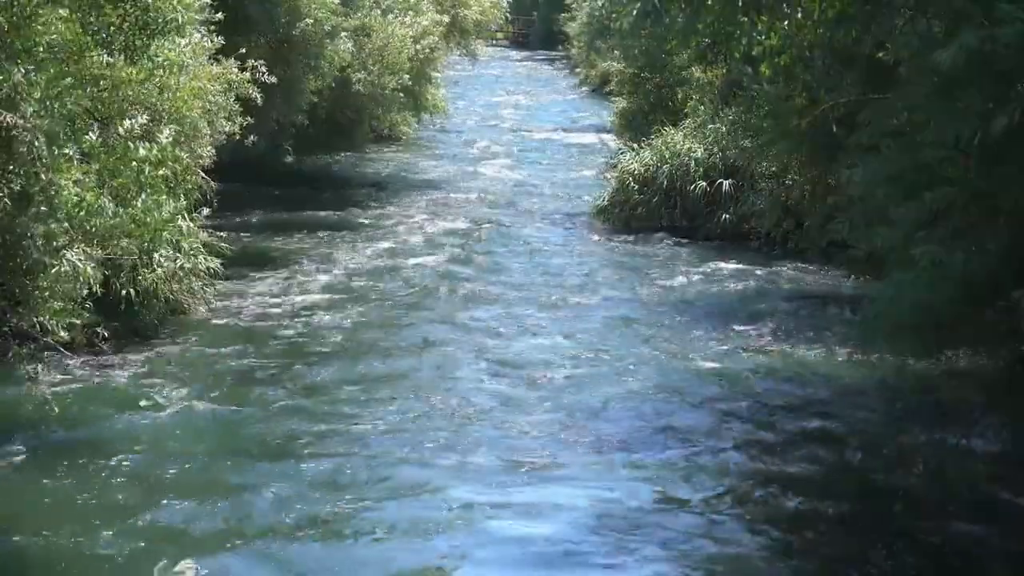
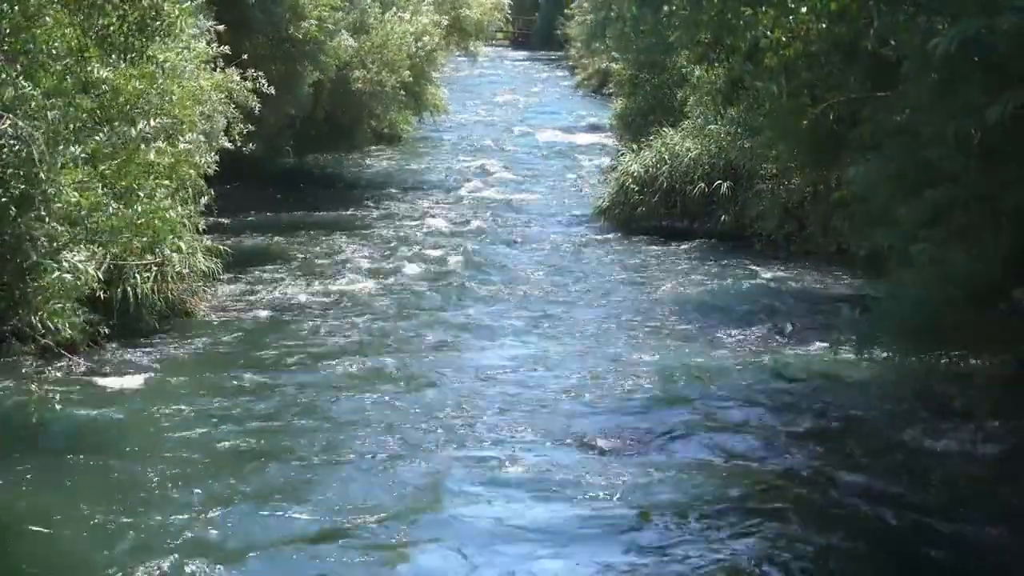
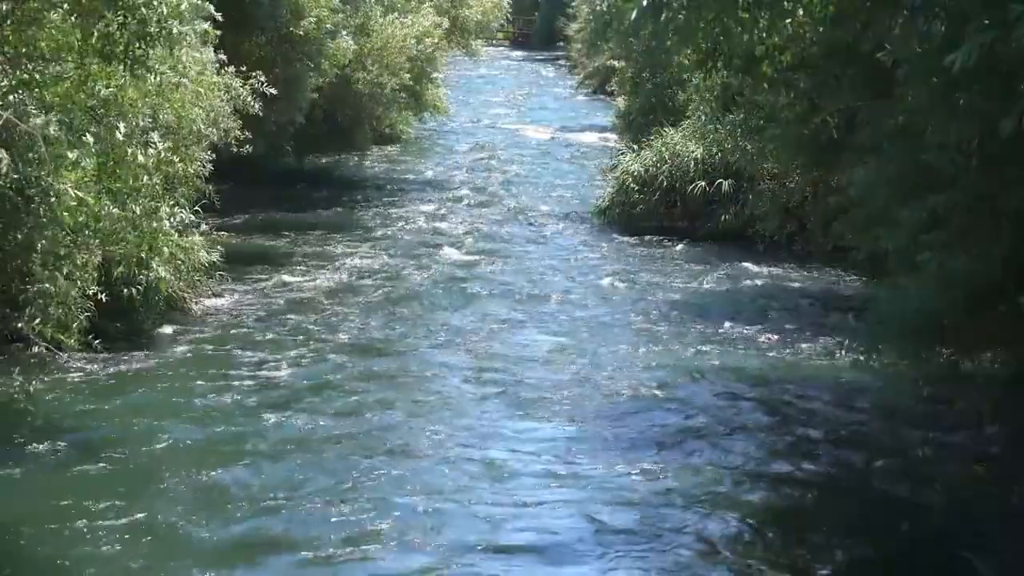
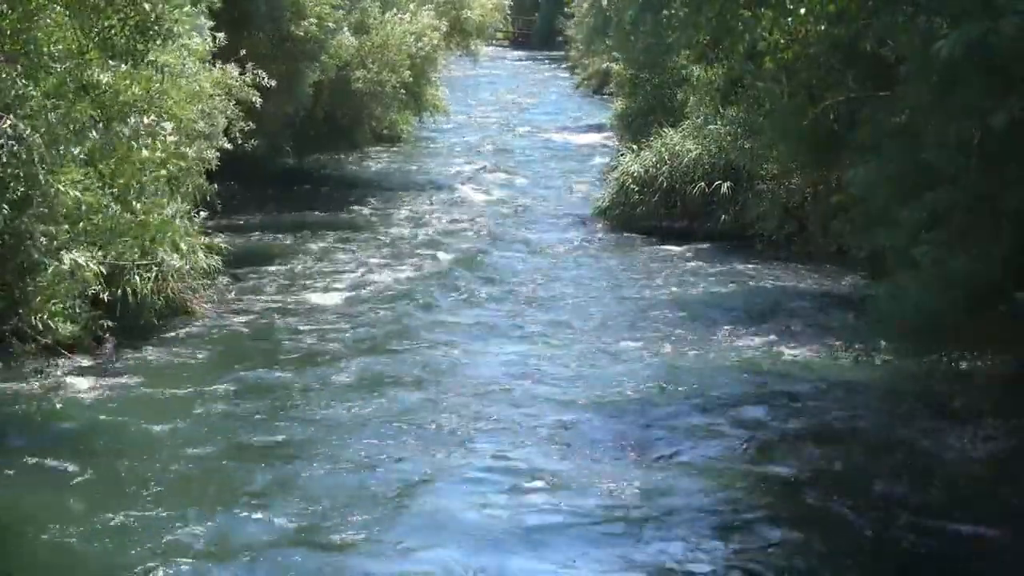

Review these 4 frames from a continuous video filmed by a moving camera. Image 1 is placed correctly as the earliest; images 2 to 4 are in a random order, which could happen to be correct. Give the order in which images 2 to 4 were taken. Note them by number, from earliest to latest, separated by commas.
3, 4, 2
